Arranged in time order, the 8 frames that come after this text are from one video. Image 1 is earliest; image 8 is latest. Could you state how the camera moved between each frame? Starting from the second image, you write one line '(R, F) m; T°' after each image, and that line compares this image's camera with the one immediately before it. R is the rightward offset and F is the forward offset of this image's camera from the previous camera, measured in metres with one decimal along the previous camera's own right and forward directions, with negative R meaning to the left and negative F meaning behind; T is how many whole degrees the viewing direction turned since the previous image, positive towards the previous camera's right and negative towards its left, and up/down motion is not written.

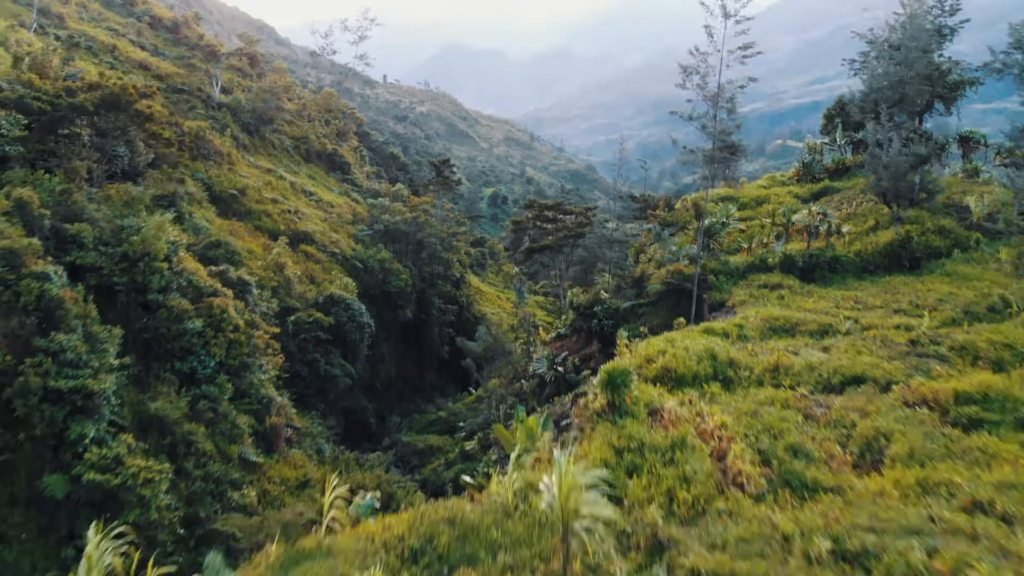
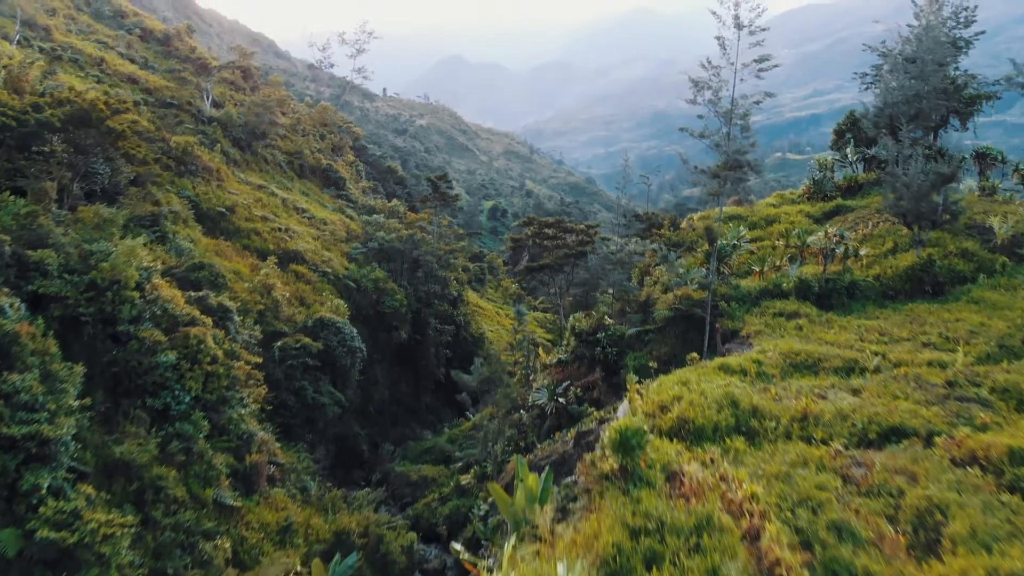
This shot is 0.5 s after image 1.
(0.0, +0.9) m; 0°
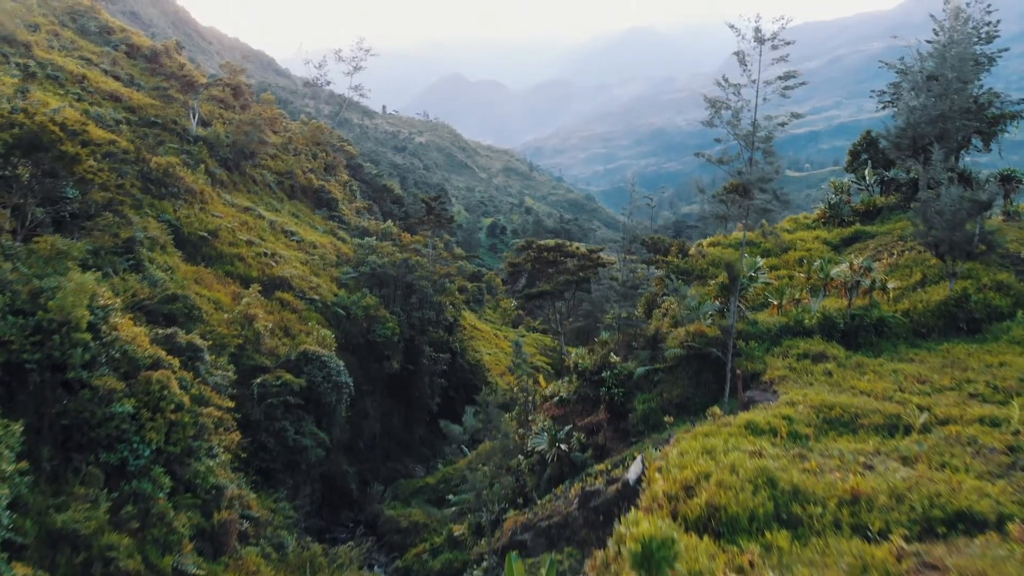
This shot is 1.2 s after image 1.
(0.0, +1.3) m; 0°
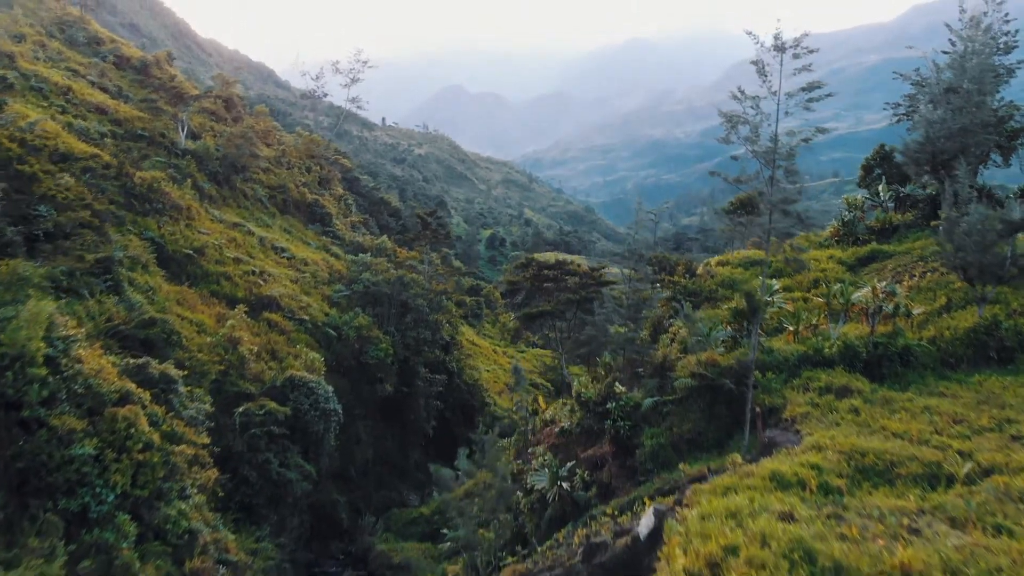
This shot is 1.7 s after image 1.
(0.0, +0.9) m; 0°
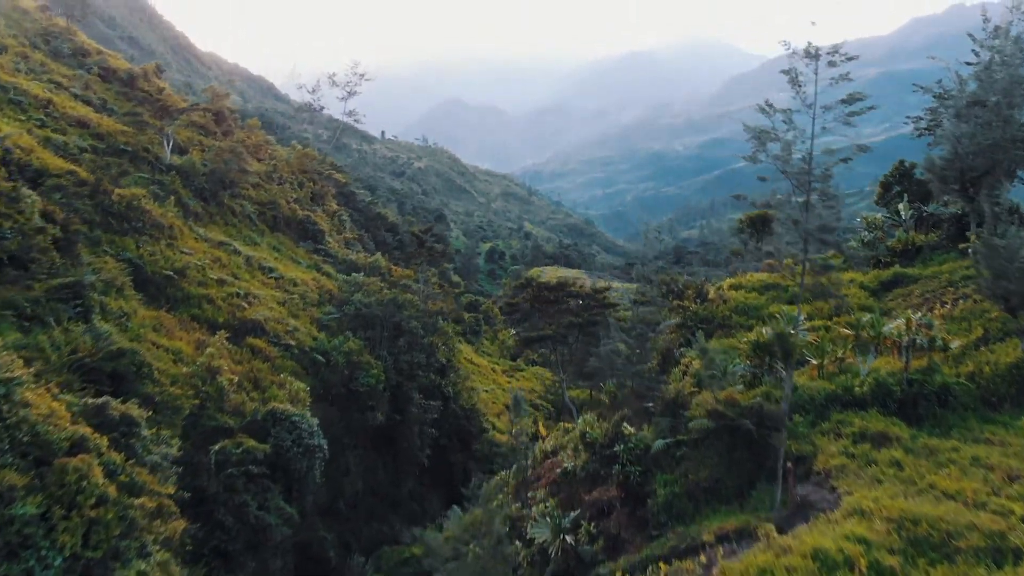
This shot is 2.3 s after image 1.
(0.0, +1.2) m; 0°
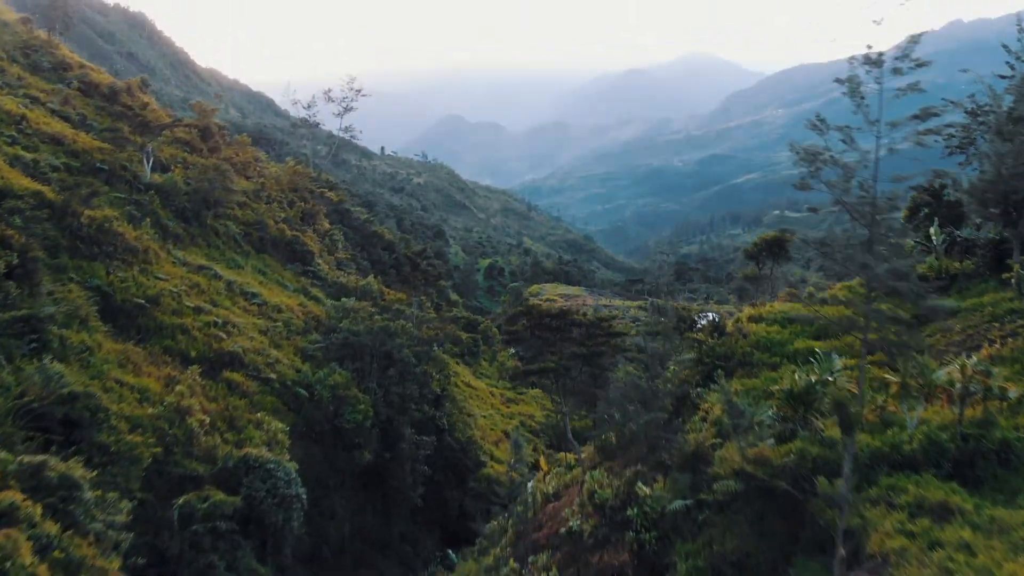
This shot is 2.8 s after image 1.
(0.0, +1.4) m; 0°
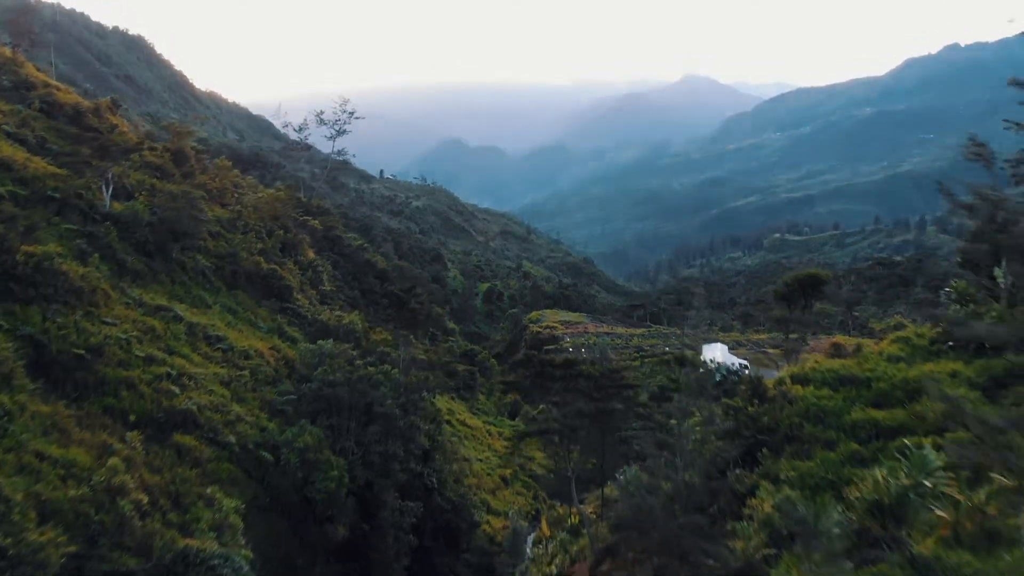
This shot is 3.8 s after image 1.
(0.0, +2.5) m; 0°
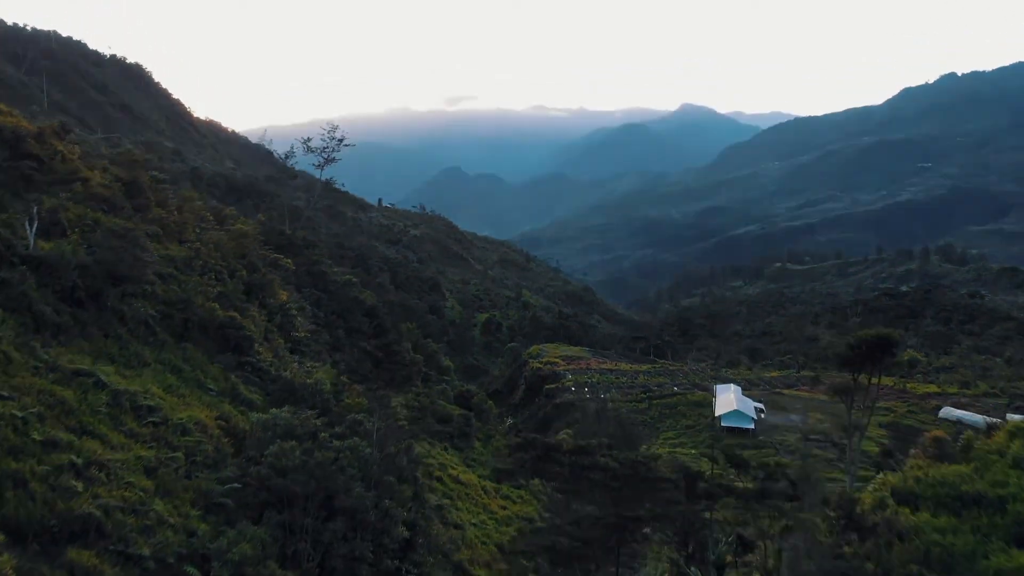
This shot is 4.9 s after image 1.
(+0.1, +3.4) m; 0°
